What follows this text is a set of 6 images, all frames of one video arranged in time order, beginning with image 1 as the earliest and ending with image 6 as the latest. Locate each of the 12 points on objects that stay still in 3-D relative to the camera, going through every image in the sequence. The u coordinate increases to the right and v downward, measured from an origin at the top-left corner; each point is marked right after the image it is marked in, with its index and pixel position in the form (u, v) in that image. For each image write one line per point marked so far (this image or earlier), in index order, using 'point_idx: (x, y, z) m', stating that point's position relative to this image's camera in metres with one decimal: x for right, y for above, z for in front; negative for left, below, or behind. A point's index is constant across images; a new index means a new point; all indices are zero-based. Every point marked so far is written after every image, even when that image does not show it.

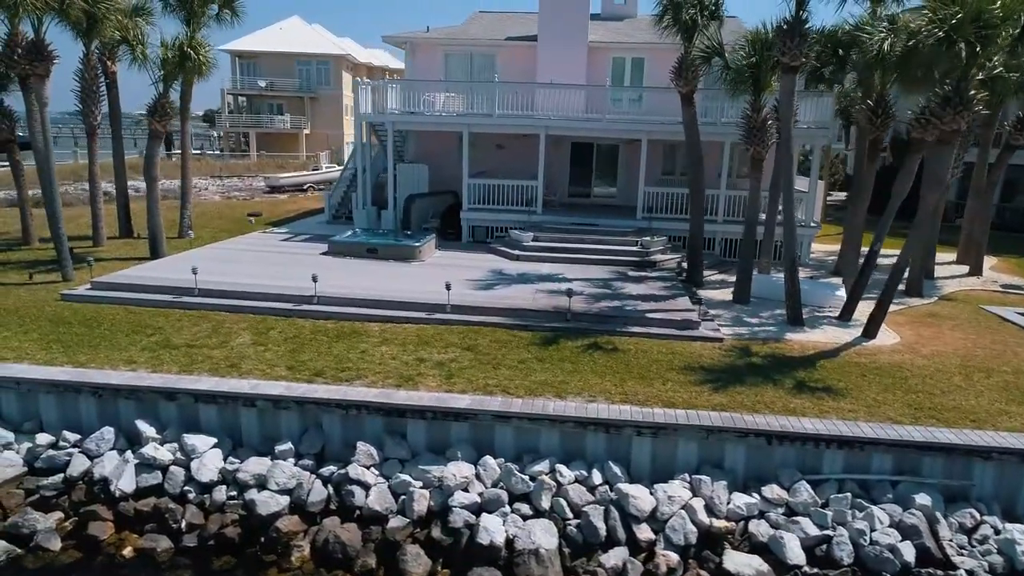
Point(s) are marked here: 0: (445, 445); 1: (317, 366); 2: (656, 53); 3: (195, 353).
0: (-0.8, -1.9, +8.5) m
1: (-2.6, -1.0, +9.5) m
2: (+3.9, +6.4, +19.5) m
3: (-4.4, -0.9, +9.9) m
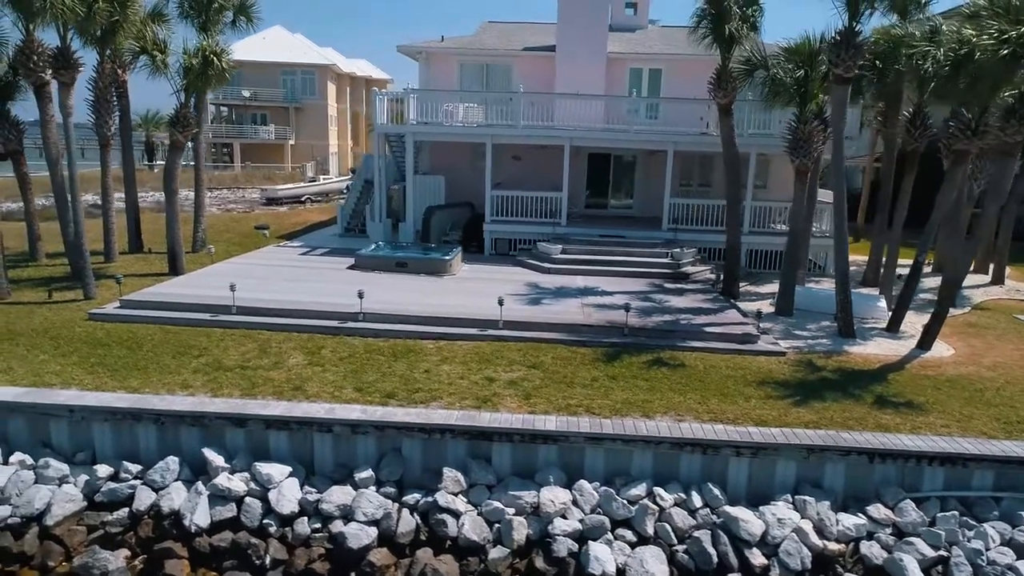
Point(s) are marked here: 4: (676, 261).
0: (+0.2, -2.1, +8.2) m
1: (-1.6, -1.3, +9.1) m
2: (+4.4, +6.1, +19.4) m
3: (-3.4, -1.1, +9.4) m
4: (+3.6, +0.6, +15.9) m
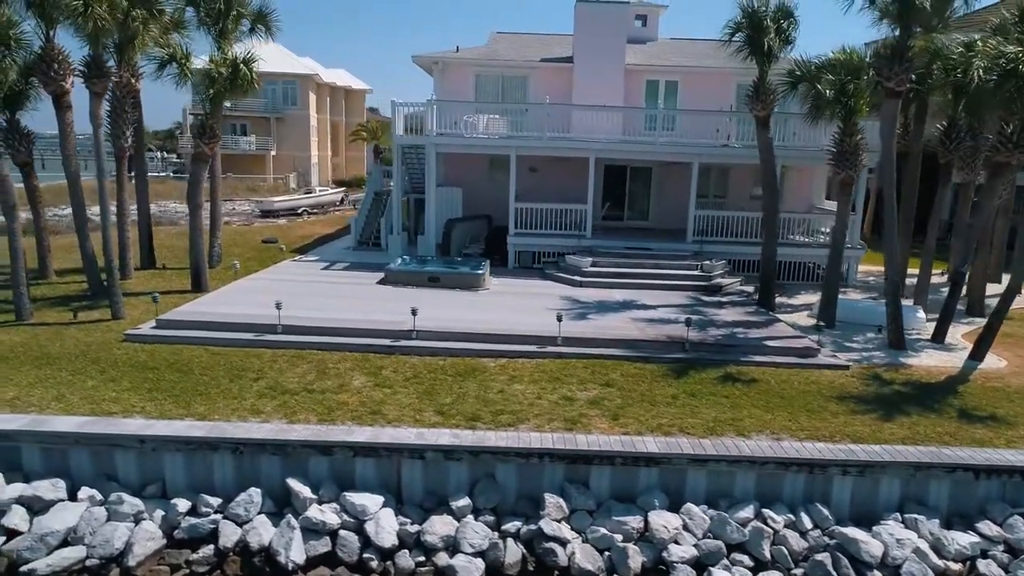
0: (+1.3, -2.3, +7.9) m
1: (-0.6, -1.5, +8.8) m
2: (+4.8, +5.7, +19.5) m
3: (-2.4, -1.4, +9.0) m
4: (+4.3, +0.3, +15.9) m
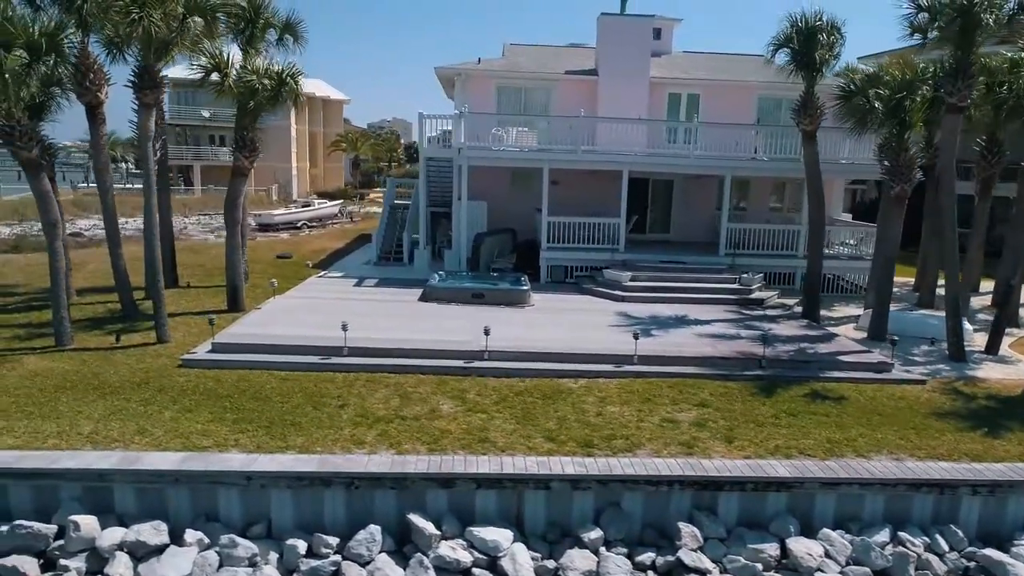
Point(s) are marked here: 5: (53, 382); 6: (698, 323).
0: (+2.7, -2.5, +7.7) m
1: (+0.7, -1.7, +8.4) m
2: (+5.4, +5.4, +19.5) m
3: (-1.1, -1.7, +8.6) m
4: (+5.2, 0.0, +15.8) m
5: (-6.1, -1.2, +9.5) m
6: (+3.5, -0.7, +13.4) m
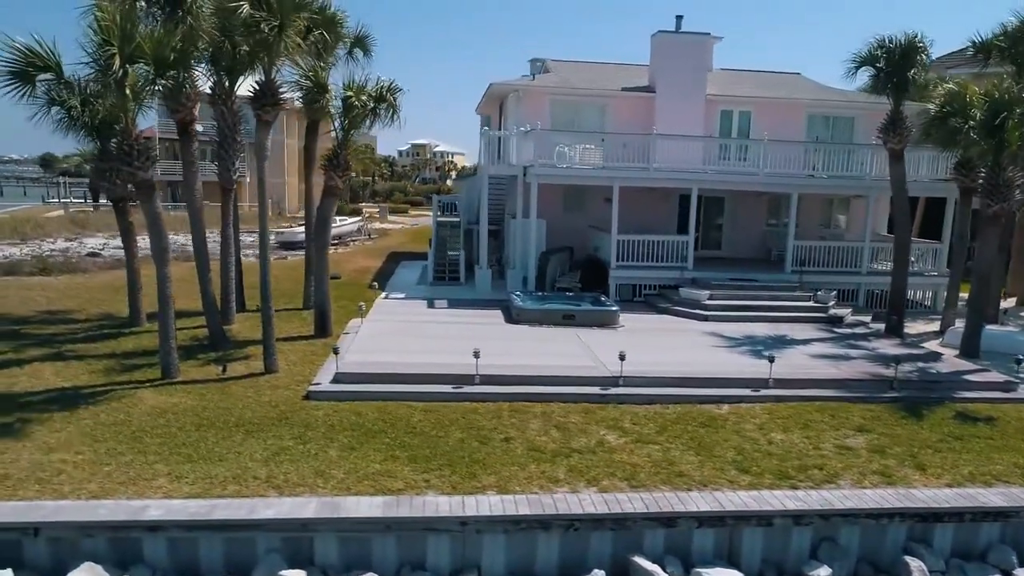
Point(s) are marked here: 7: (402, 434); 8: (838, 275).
0: (+4.8, -2.7, +7.5) m
1: (+2.9, -2.0, +8.2) m
2: (+6.8, +4.9, +19.6) m
3: (+1.0, -2.0, +8.2) m
4: (+6.9, -0.4, +15.8) m
5: (-4.0, -1.6, +8.8) m
6: (+5.3, -1.0, +13.3) m
7: (-1.3, -1.8, +8.7) m
8: (+7.8, +0.3, +17.3) m
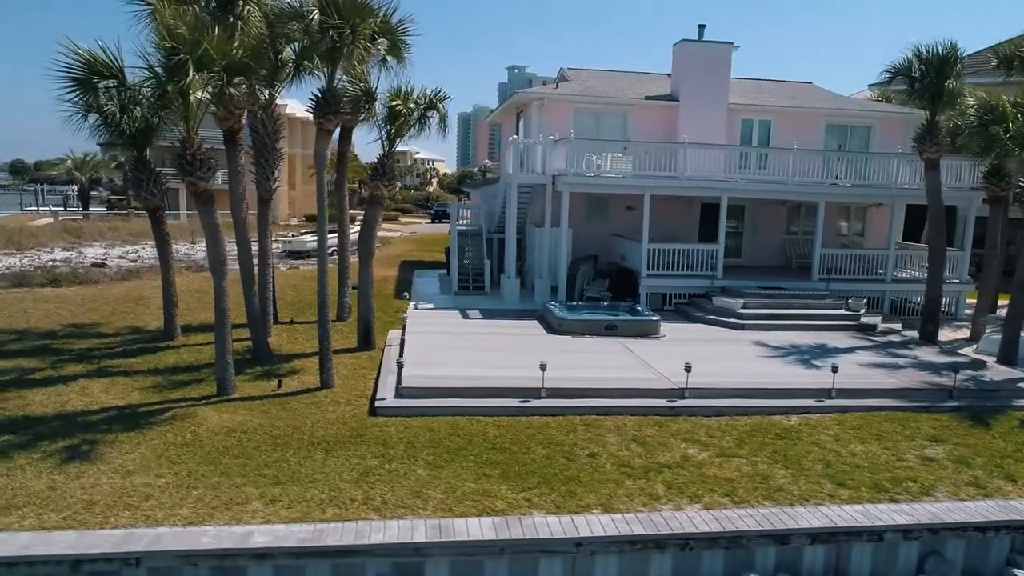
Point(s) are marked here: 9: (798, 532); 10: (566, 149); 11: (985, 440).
0: (+5.9, -2.8, +7.5) m
1: (+3.9, -2.2, +8.1) m
2: (+7.4, +4.7, +19.7) m
3: (+2.0, -2.1, +8.1) m
4: (+7.6, -0.5, +15.9) m
5: (-3.0, -1.8, +8.5) m
6: (+6.1, -1.2, +13.3) m
7: (-0.3, -1.9, +8.5) m
8: (+8.5, +0.1, +17.4) m
9: (+2.7, -2.4, +6.9) m
10: (+1.1, +3.4, +17.6) m
11: (+6.2, -2.0, +9.4) m
